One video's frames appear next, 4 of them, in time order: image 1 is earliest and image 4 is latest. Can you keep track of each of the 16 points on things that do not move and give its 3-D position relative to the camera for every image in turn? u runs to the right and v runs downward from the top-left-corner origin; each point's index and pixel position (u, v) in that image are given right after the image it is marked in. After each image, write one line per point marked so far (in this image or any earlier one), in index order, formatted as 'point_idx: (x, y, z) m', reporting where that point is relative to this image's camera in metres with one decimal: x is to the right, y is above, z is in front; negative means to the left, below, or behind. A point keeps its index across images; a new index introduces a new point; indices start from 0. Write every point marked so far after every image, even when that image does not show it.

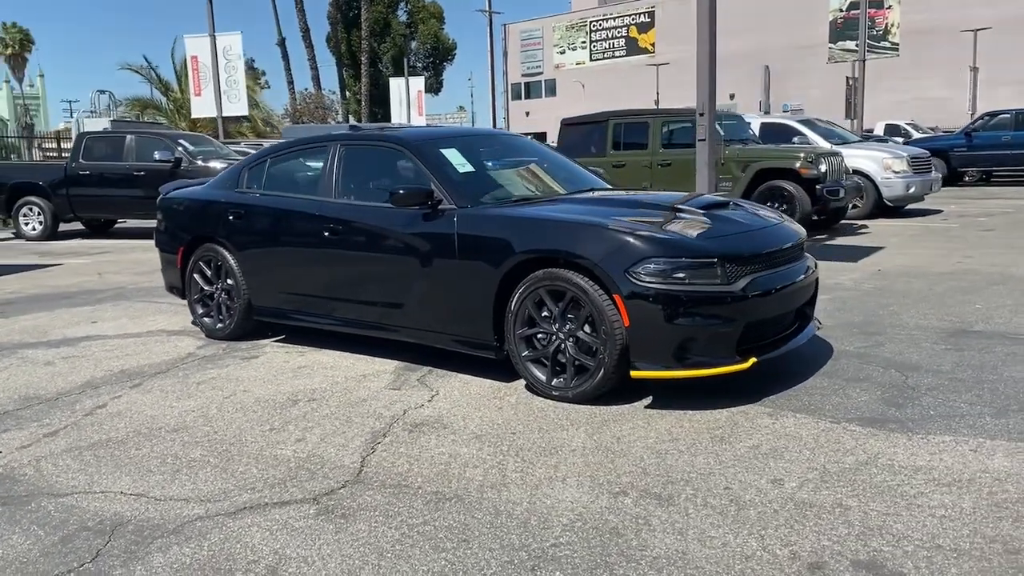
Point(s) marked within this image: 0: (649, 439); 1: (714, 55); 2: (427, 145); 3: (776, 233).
0: (+0.7, -0.7, +4.3) m
1: (+1.9, +2.2, +8.4) m
2: (-0.7, +1.0, +5.9) m
3: (+1.6, +0.3, +5.3) m
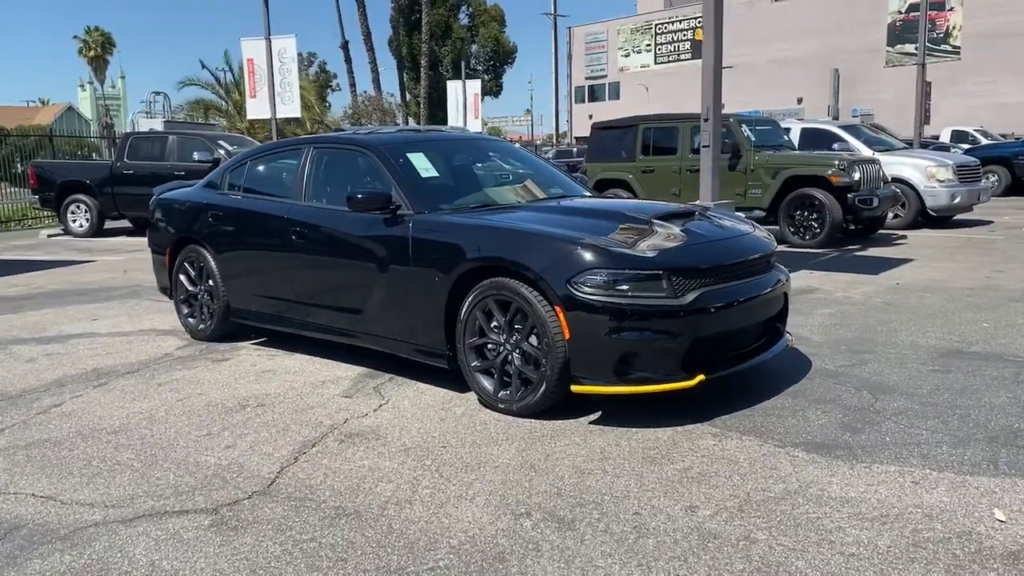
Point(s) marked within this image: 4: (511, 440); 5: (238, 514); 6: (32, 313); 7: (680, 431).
0: (+0.3, -0.8, +4.1) m
1: (+1.9, +2.1, +8.2) m
2: (-0.9, +0.9, +5.8) m
3: (+1.3, +0.3, +5.1) m
4: (0.0, -0.8, +4.4) m
5: (-1.1, -0.9, +3.6) m
6: (-4.6, -0.3, +8.5) m
7: (+0.8, -0.7, +4.4) m
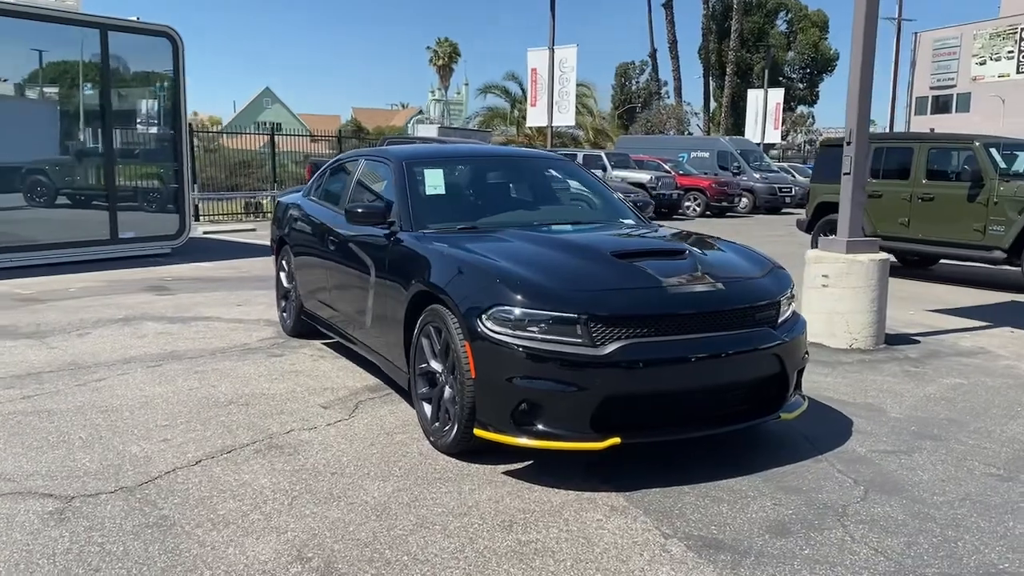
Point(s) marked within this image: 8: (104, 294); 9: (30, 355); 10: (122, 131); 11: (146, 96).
0: (-0.3, -0.9, +3.8) m
1: (+2.8, +1.7, +7.0) m
2: (-0.7, +0.8, +5.8) m
3: (+1.0, 0.0, +4.3) m
4: (-0.5, -0.9, +4.2) m
5: (-1.8, -0.9, +3.8) m
6: (-3.3, -0.1, +9.6) m
7: (+0.3, -0.9, +3.9) m
8: (-4.5, -0.1, +9.7) m
9: (-3.6, -0.5, +6.5) m
10: (-5.6, +2.3, +12.9) m
11: (-5.5, +2.9, +13.1) m
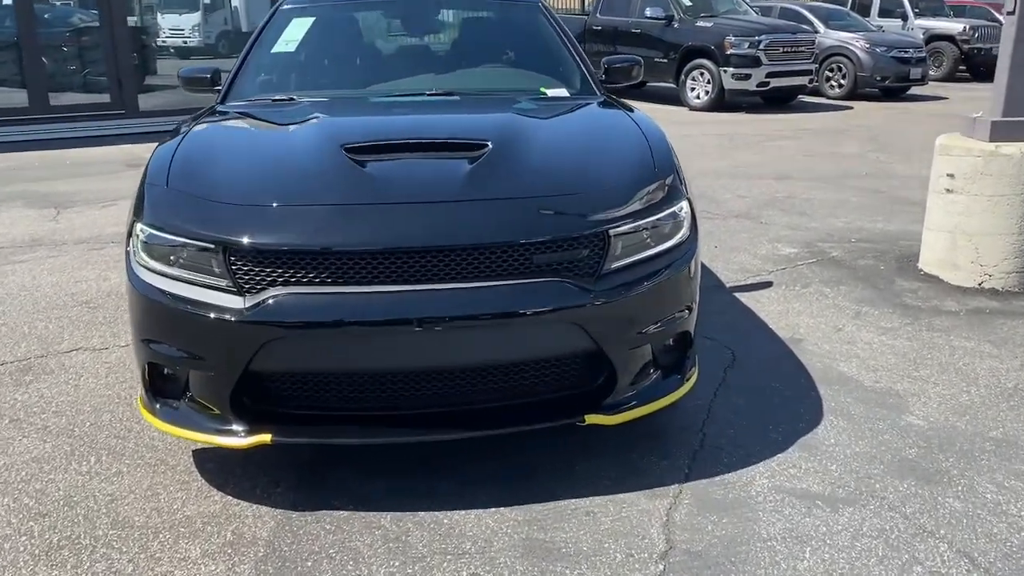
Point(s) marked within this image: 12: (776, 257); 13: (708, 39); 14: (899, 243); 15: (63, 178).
0: (-1.5, -0.7, +2.8) m
1: (+2.7, +2.2, +4.2) m
2: (-1.1, +1.4, +4.5) m
3: (0.0, +0.2, +2.7) m
4: (-1.6, -0.5, +3.2) m
5: (-2.9, -0.5, +3.3) m
6: (-2.2, +1.2, +9.0) m
7: (-0.9, -0.7, +2.7) m
8: (-3.3, +1.4, +9.5) m
9: (-3.6, +0.4, +6.4) m
10: (-3.1, +4.2, +12.5) m
11: (-2.9, +4.8, +12.5) m
12: (+1.6, +0.2, +5.4) m
13: (+3.2, +4.1, +14.5) m
14: (+2.4, +0.3, +5.6) m
15: (-4.3, +1.1, +8.5) m
